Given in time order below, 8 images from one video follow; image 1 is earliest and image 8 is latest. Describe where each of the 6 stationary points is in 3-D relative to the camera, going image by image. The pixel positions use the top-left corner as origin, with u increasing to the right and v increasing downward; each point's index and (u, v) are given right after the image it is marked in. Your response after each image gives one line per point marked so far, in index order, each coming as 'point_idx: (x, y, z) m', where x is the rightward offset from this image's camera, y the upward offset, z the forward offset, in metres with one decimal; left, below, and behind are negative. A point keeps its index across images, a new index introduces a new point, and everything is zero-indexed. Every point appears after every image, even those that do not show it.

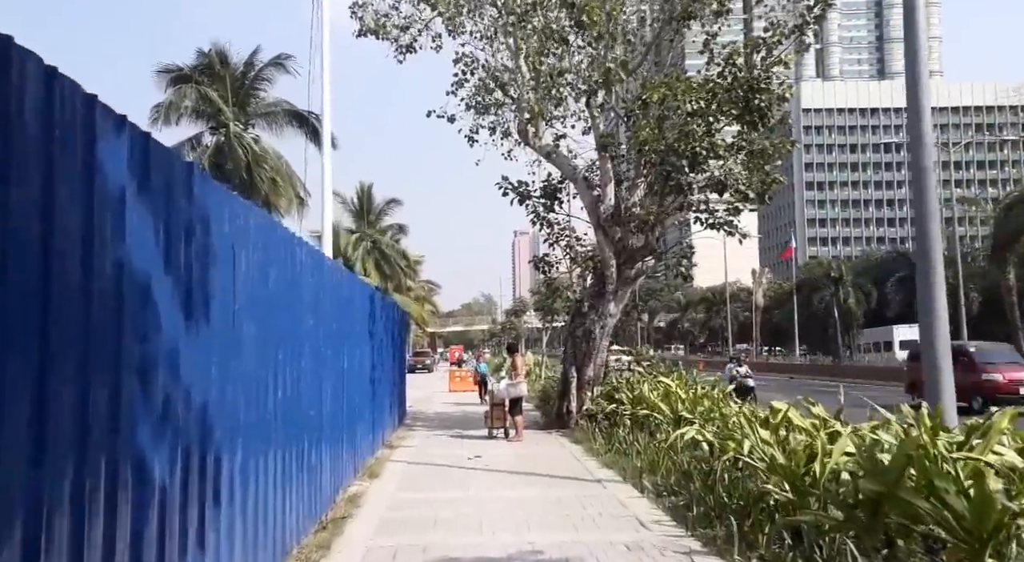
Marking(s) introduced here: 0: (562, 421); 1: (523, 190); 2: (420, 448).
0: (+1.0, -3.0, +16.9) m
1: (+0.2, +2.0, +17.4) m
2: (-1.6, -2.9, +14.1) m
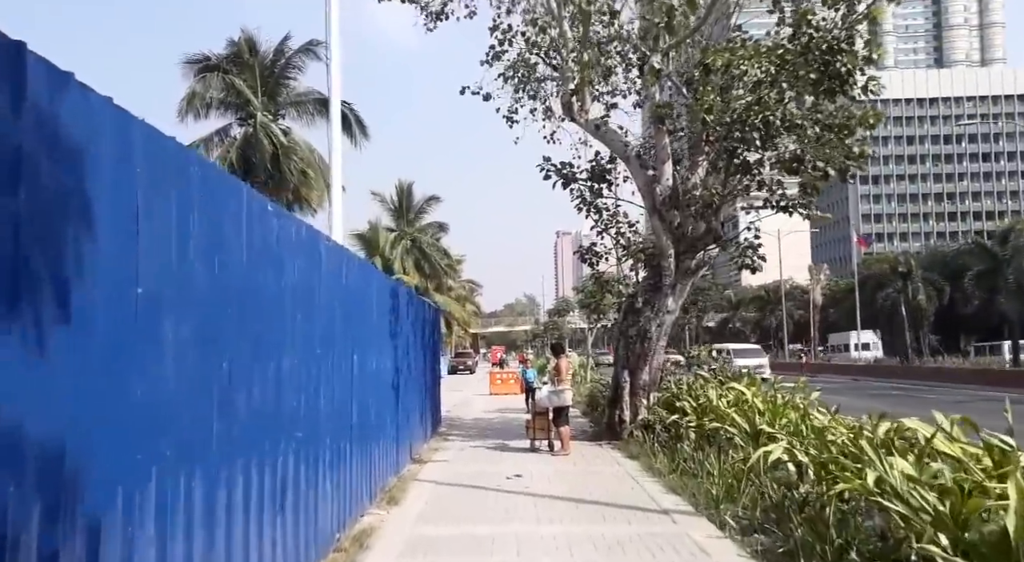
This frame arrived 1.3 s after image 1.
0: (+1.9, -2.8, +15.0) m
1: (+1.1, +2.1, +15.5) m
2: (-1.0, -2.8, +12.3) m
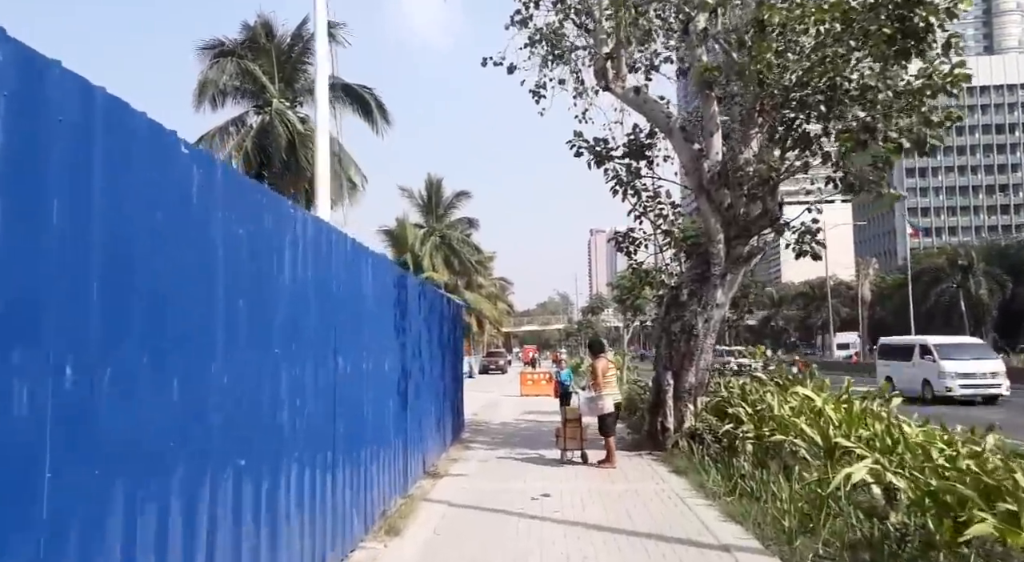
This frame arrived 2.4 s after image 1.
0: (+2.4, -2.7, +13.3) m
1: (+1.6, +2.3, +13.8) m
2: (-0.6, -2.7, +10.8) m
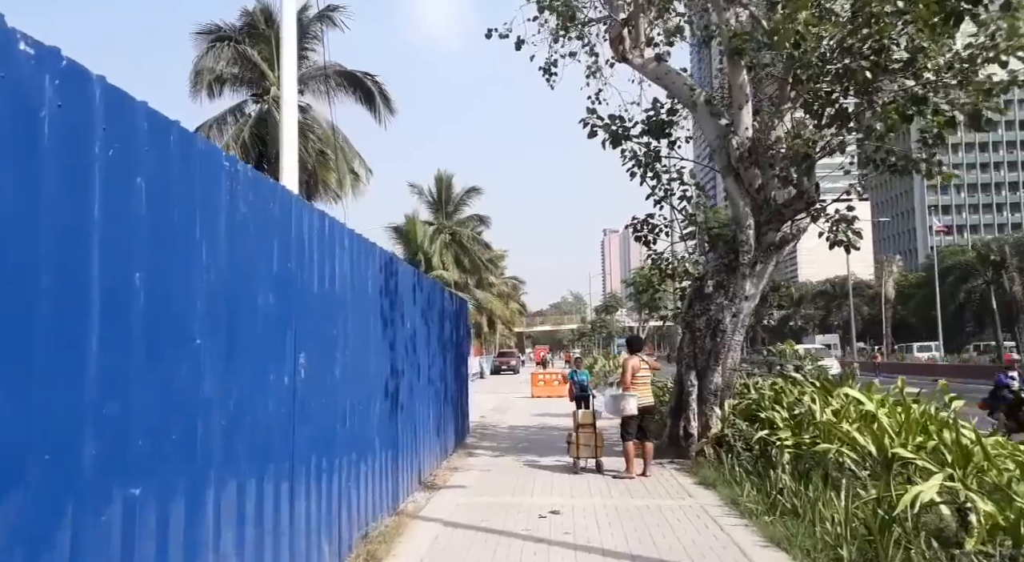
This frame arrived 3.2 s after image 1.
0: (+2.5, -2.5, +12.1) m
1: (+1.7, +2.4, +12.6) m
2: (-0.5, -2.5, +9.6) m
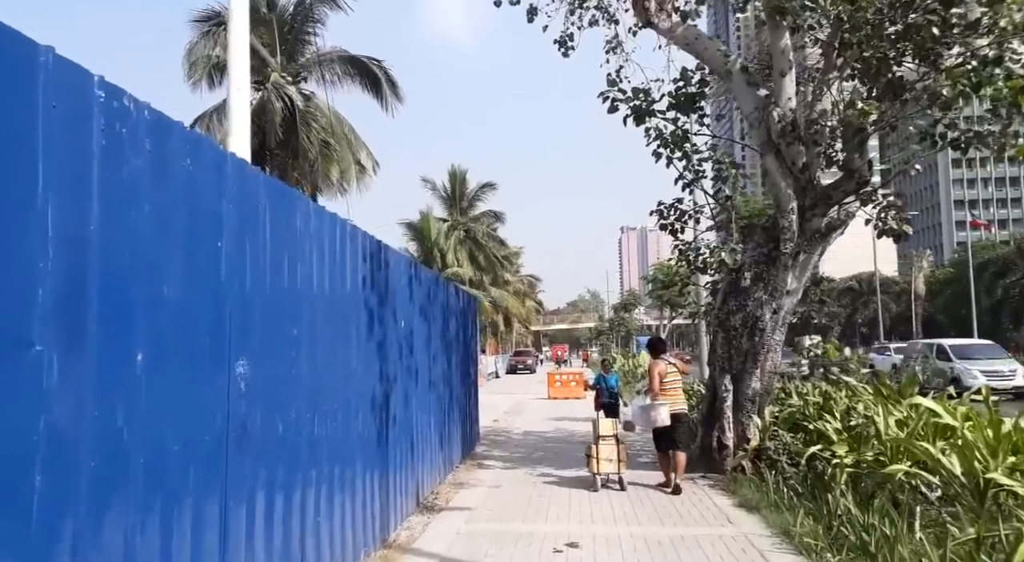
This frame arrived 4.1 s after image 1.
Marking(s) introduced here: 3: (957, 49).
0: (+2.6, -2.4, +10.8) m
1: (+1.8, +2.5, +11.3) m
2: (-0.4, -2.4, +8.3) m
3: (+5.4, +2.8, +9.8) m
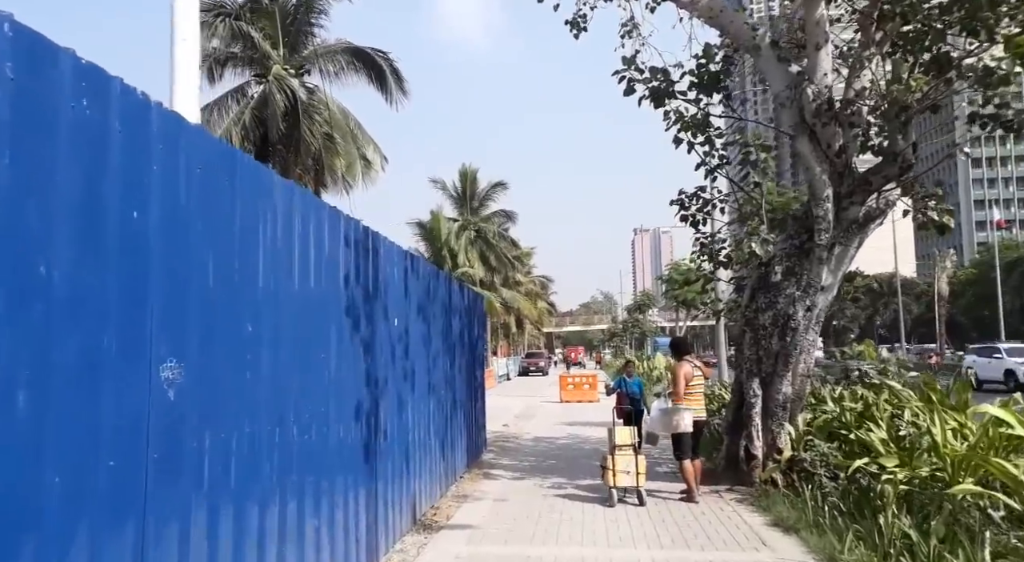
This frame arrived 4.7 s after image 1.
0: (+2.7, -2.4, +9.9) m
1: (+1.9, +2.6, +10.4) m
2: (-0.3, -2.4, +7.5) m
3: (+5.5, +2.9, +8.8) m
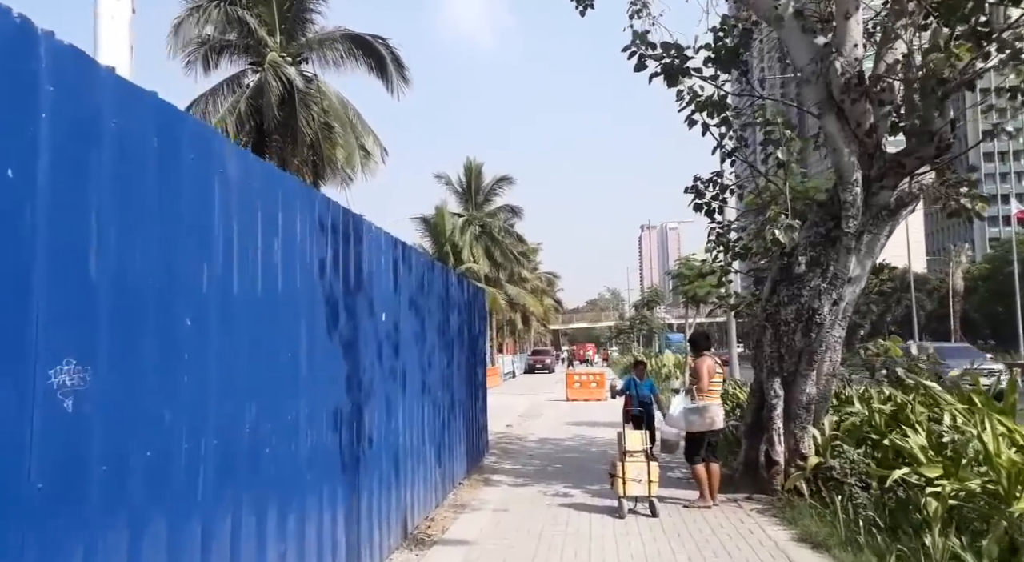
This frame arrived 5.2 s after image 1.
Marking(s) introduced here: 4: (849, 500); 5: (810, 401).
0: (+2.8, -2.3, +9.2) m
1: (+2.0, +2.7, +9.7) m
2: (-0.3, -2.3, +6.8) m
3: (+5.5, +3.0, +8.1) m
4: (+3.0, -2.0, +7.2) m
5: (+3.2, -1.3, +8.6) m
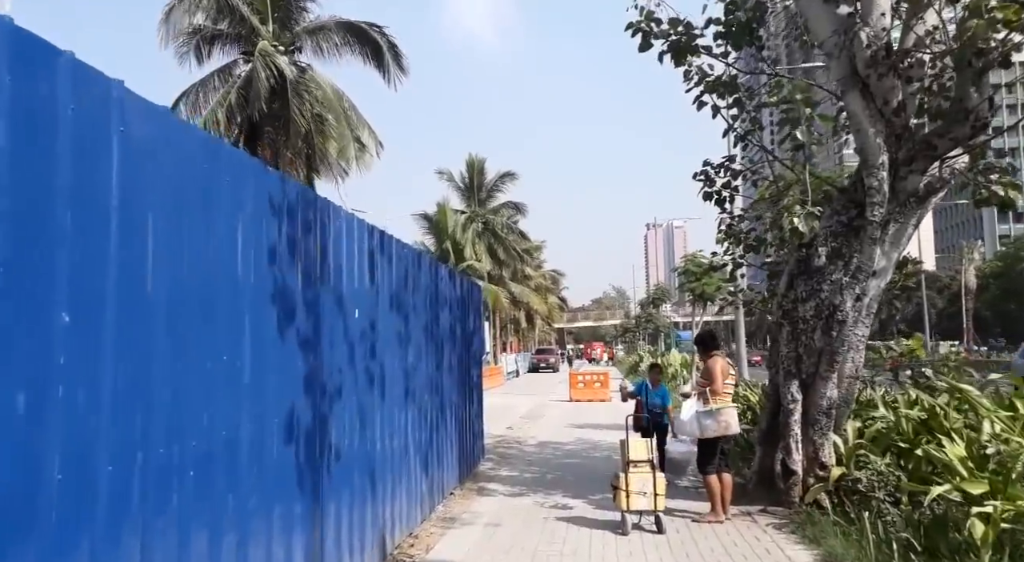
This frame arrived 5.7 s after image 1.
0: (+2.7, -2.2, +8.4) m
1: (+1.9, +2.8, +9.0) m
2: (-0.4, -2.2, +6.1) m
3: (+5.5, +3.1, +7.3) m
4: (+3.0, -1.9, +6.5) m
5: (+3.1, -1.2, +7.9) m
